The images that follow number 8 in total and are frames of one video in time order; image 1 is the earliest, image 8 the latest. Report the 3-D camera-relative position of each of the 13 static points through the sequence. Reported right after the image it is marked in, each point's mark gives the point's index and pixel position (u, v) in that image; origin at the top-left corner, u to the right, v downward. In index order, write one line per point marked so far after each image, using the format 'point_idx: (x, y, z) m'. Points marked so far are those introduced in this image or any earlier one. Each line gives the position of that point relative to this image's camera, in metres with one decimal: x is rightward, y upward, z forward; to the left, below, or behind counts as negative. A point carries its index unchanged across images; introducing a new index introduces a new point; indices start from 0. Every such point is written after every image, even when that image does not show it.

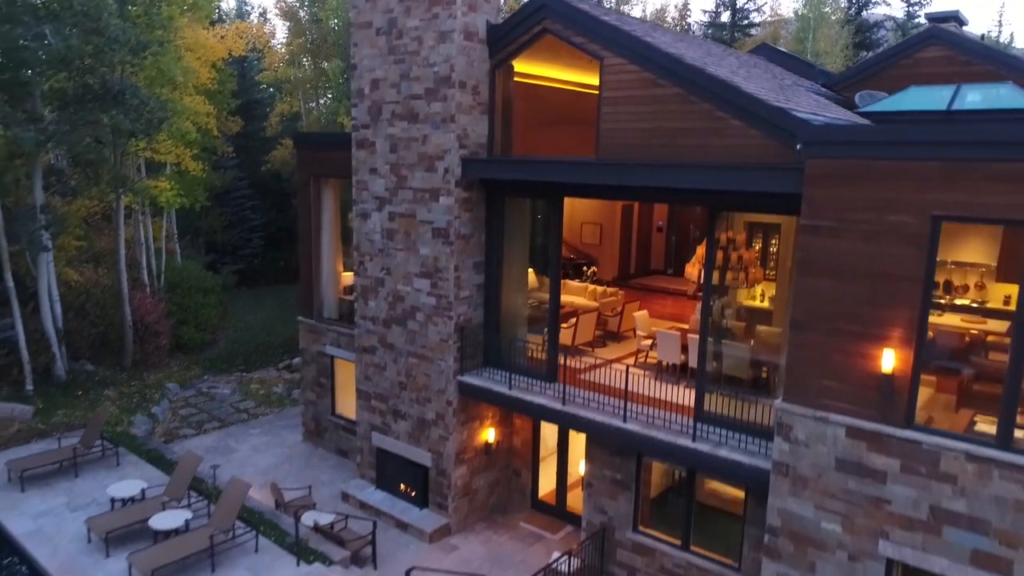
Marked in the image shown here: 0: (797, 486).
0: (+3.9, -2.7, +8.1) m
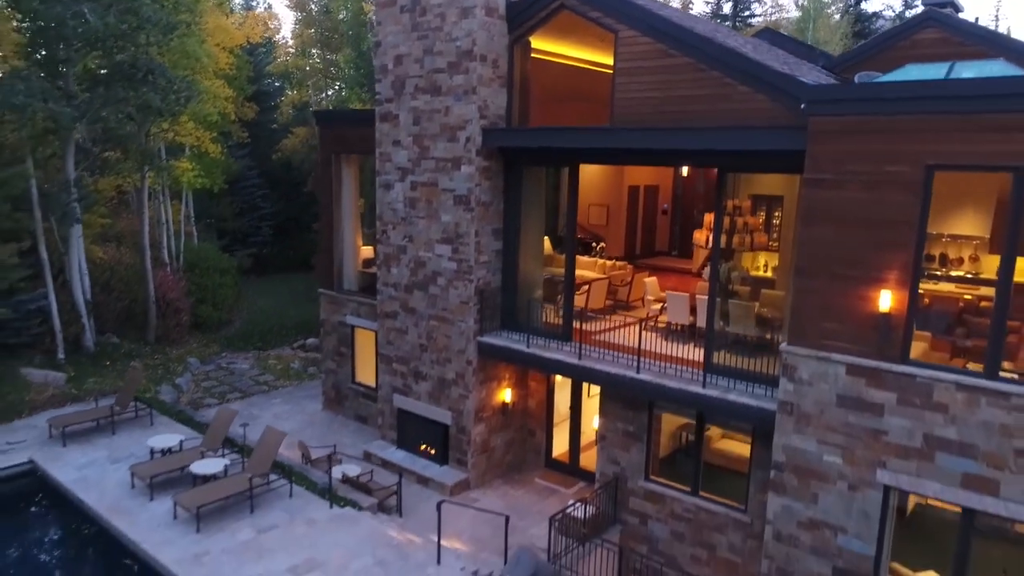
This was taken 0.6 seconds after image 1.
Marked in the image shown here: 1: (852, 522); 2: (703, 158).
0: (+4.2, -2.0, +8.7) m
1: (+4.8, -3.3, +8.4) m
2: (+3.3, +2.2, +10.1) m
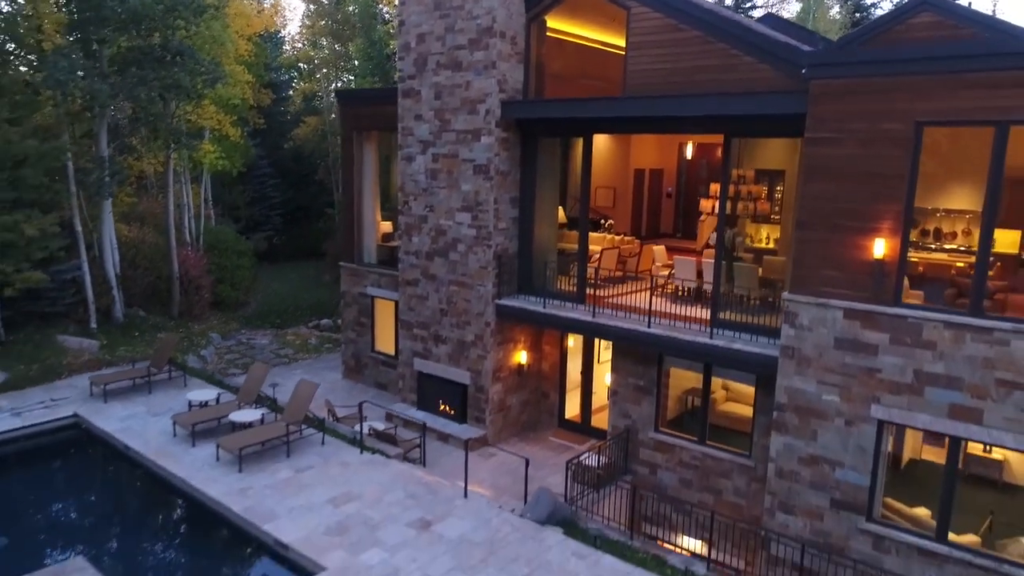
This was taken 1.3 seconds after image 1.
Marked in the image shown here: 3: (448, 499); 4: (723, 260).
0: (+4.6, -1.2, +9.4) m
1: (+5.2, -2.6, +9.1) m
2: (+3.6, +3.0, +10.8) m
3: (-1.0, -3.4, +9.7) m
4: (+4.0, +0.4, +11.2) m
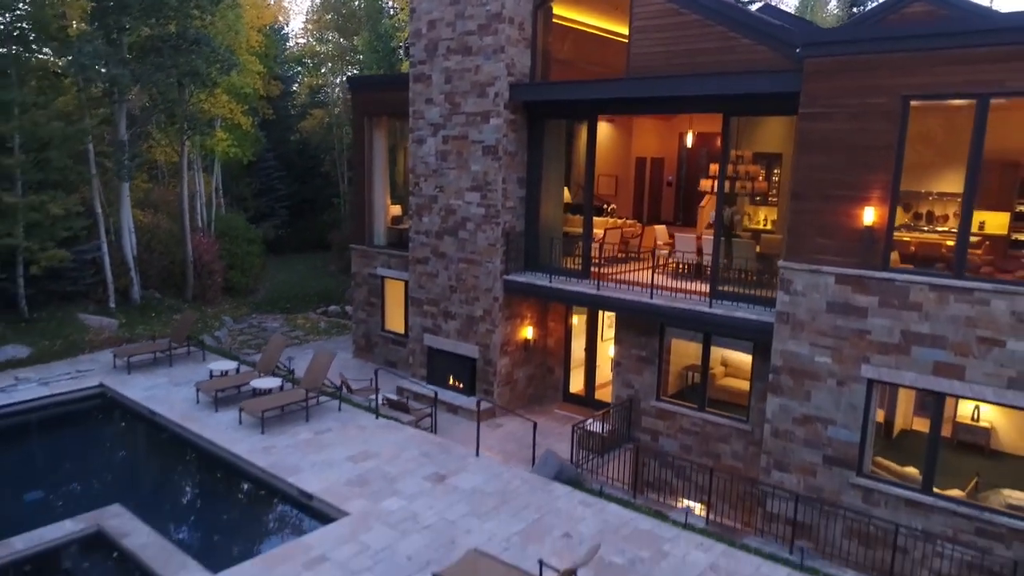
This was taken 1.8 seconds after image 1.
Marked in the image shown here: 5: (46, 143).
0: (+4.7, -0.7, +9.9) m
1: (+5.3, -2.0, +9.7) m
2: (+3.8, +3.5, +11.4) m
3: (-0.9, -2.9, +10.2) m
4: (+4.1, +1.0, +11.7) m
5: (-11.3, +3.5, +14.5) m
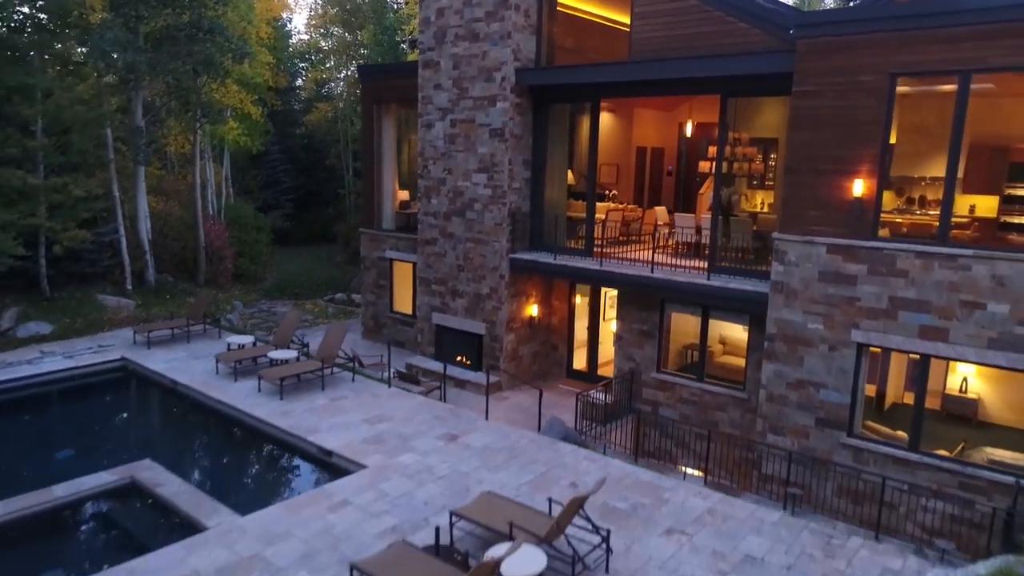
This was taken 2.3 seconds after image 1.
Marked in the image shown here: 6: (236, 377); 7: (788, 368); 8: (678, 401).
0: (+4.9, -0.2, +10.4) m
1: (+5.5, -1.5, +10.2) m
2: (+3.9, +4.0, +11.9) m
3: (-0.7, -2.4, +10.8) m
4: (+4.3, +1.5, +12.2) m
5: (-11.2, +4.1, +15.0) m
6: (-5.7, -1.8, +12.3) m
7: (+4.9, -1.4, +10.6) m
8: (+3.6, -2.4, +12.7) m
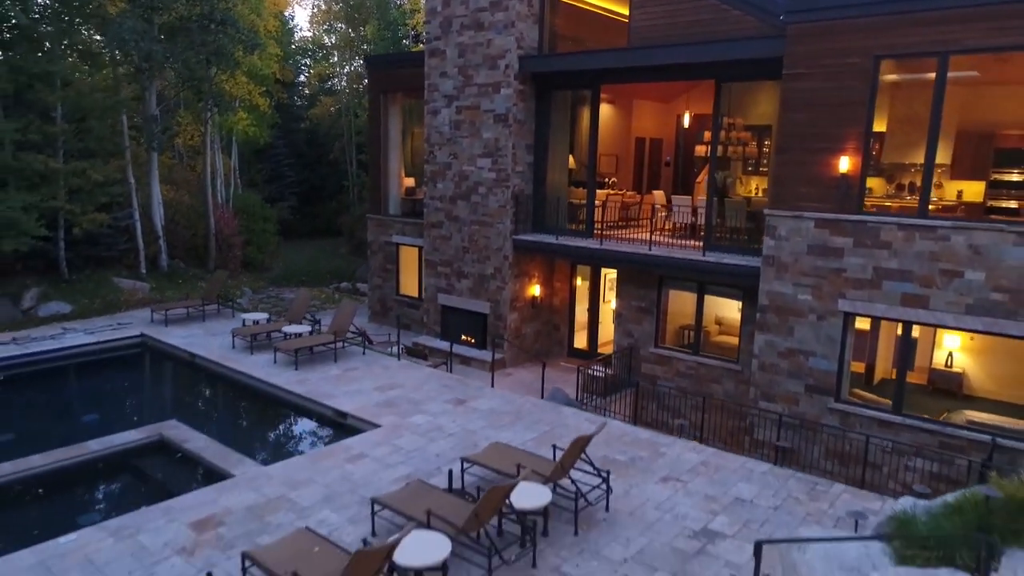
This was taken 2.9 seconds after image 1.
0: (+5.0, +0.3, +11.0) m
1: (+5.6, -1.0, +10.7) m
2: (+4.0, +4.5, +12.4) m
3: (-0.7, -1.9, +11.3) m
4: (+4.3, +2.0, +12.8) m
5: (-11.1, +4.5, +15.5) m
6: (-5.6, -1.4, +12.8) m
7: (+5.0, -0.9, +11.1) m
8: (+3.6, -1.9, +13.3) m
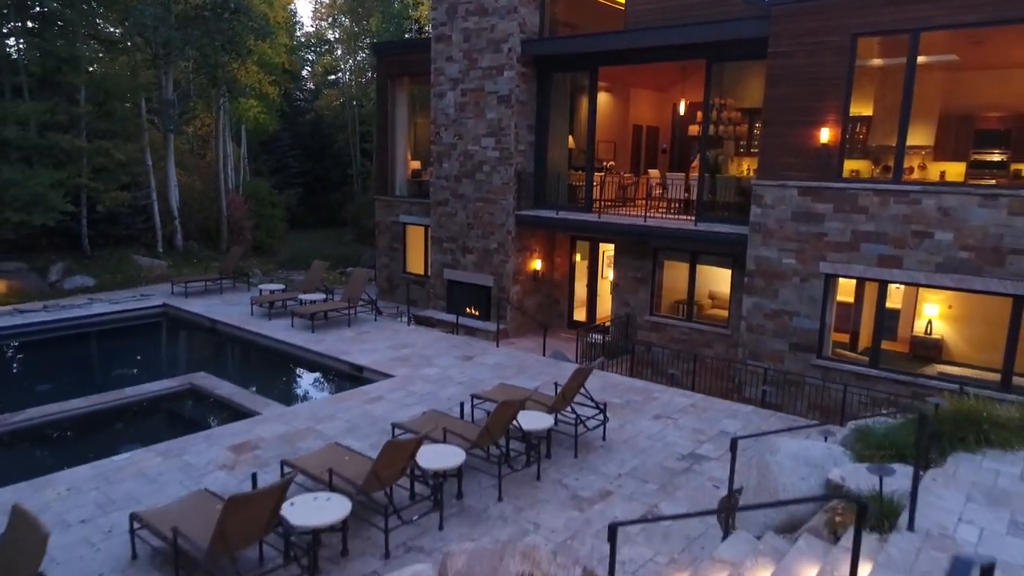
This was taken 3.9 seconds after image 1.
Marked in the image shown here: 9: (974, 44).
0: (+5.0, +1.0, +11.8) m
1: (+5.6, -0.3, +11.5) m
2: (+4.1, +5.2, +13.2) m
3: (-0.6, -1.2, +12.1) m
4: (+4.4, +2.7, +13.5) m
5: (-11.0, +5.2, +16.3) m
6: (-5.5, -0.7, +13.6) m
7: (+5.1, -0.2, +11.9) m
8: (+3.7, -1.2, +14.0) m
9: (+7.6, +4.0, +9.8) m
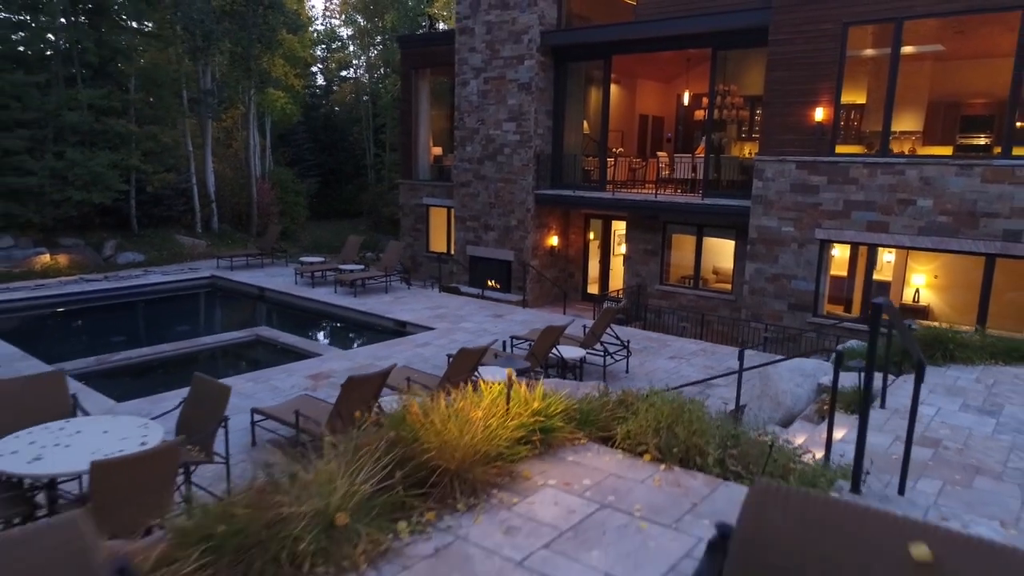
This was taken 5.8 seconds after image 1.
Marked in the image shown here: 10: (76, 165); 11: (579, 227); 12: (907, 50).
0: (+5.6, +1.7, +13.0) m
1: (+6.2, +0.4, +12.8) m
2: (+4.6, +5.9, +14.5) m
3: (0.0, -0.5, +13.3) m
4: (+5.0, +3.4, +14.8) m
5: (-10.5, +5.9, +17.5) m
6: (-5.0, 0.0, +14.9) m
7: (+5.6, +0.5, +13.2) m
8: (+4.3, -0.5, +15.3) m
9: (+8.2, +4.8, +11.1) m
10: (-11.6, +3.2, +15.8) m
11: (+2.0, +1.8, +17.7) m
12: (+7.3, +5.1, +11.6) m
